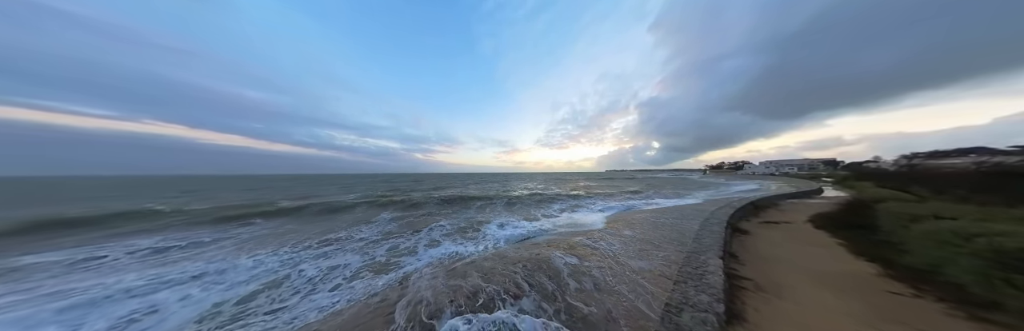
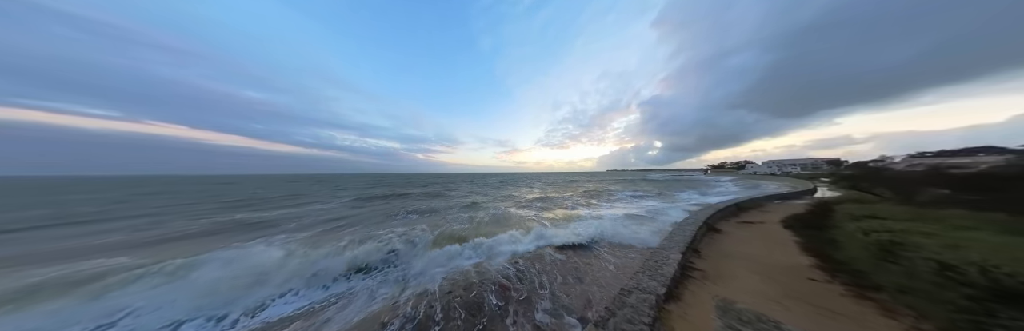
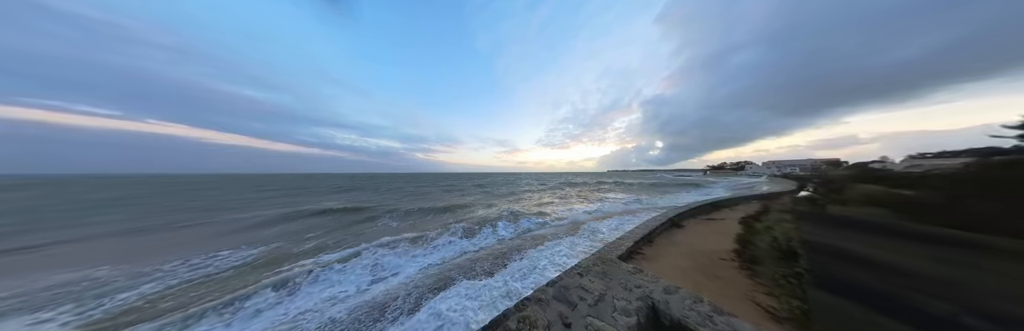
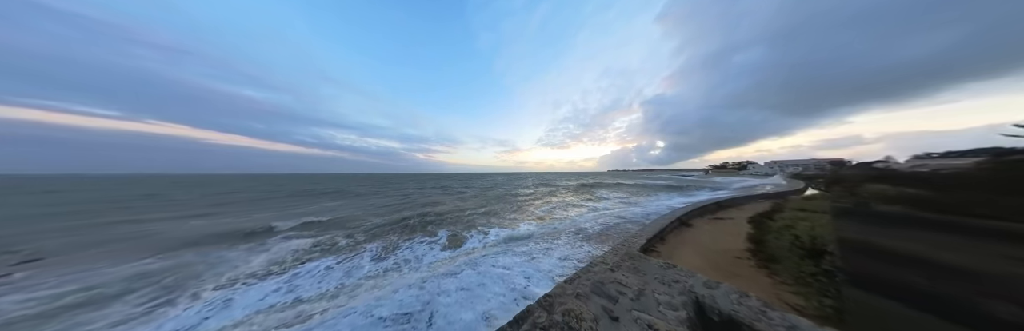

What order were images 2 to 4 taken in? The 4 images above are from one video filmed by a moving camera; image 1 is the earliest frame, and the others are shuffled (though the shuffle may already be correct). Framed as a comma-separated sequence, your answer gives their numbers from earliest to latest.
2, 3, 4
